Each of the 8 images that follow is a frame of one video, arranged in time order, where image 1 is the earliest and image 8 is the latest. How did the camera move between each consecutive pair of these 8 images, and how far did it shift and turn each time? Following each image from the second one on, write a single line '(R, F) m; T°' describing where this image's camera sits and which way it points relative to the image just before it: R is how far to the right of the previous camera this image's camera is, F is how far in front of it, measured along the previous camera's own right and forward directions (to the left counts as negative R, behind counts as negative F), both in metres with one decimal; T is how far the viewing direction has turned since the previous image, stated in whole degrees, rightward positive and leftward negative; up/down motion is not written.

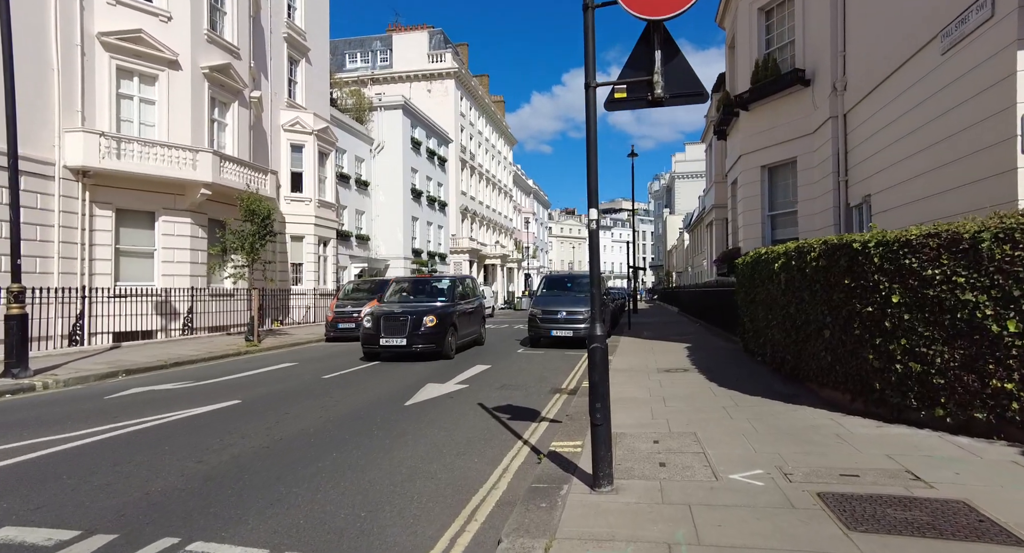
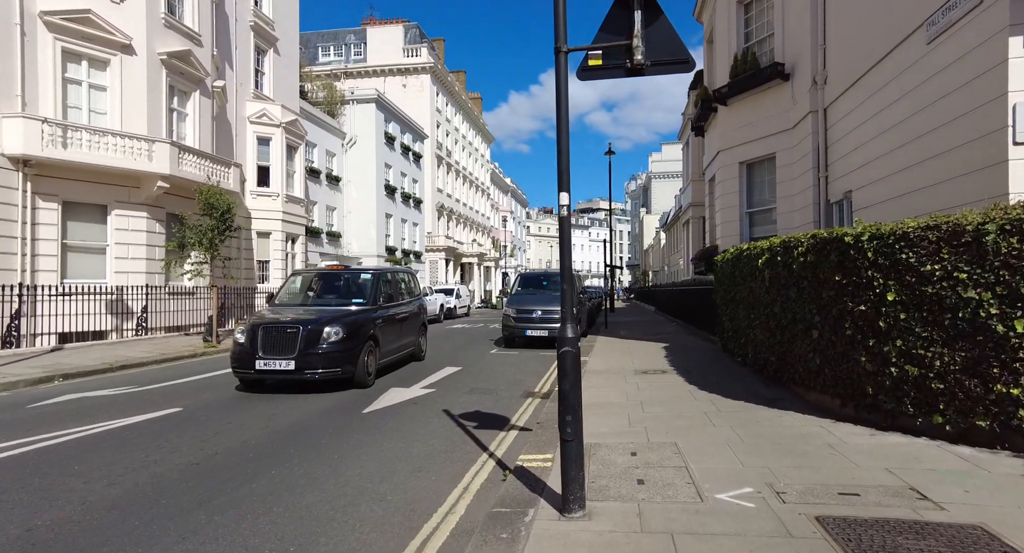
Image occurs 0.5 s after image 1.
(+0.1, +0.5) m; +2°
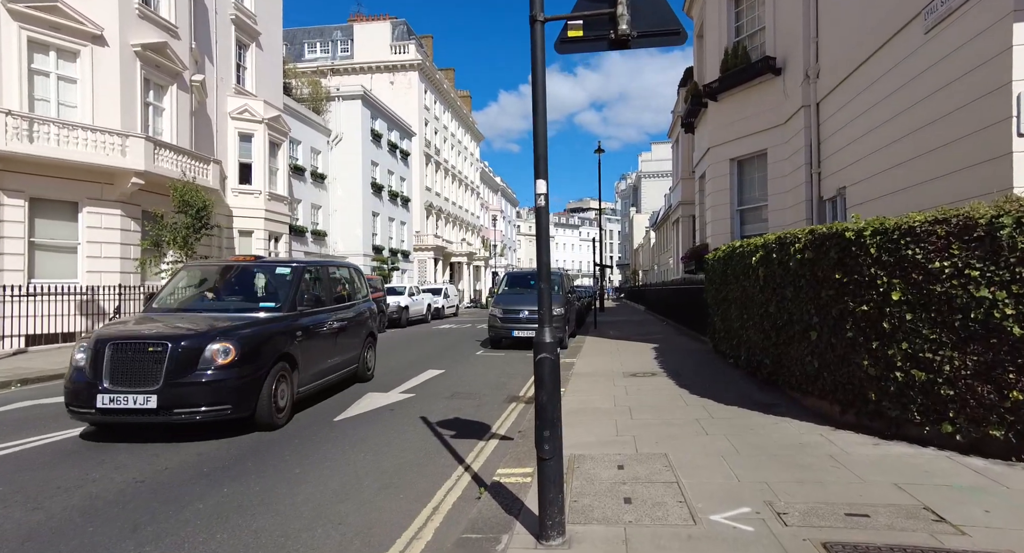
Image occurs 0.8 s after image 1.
(+0.1, +0.4) m; +1°
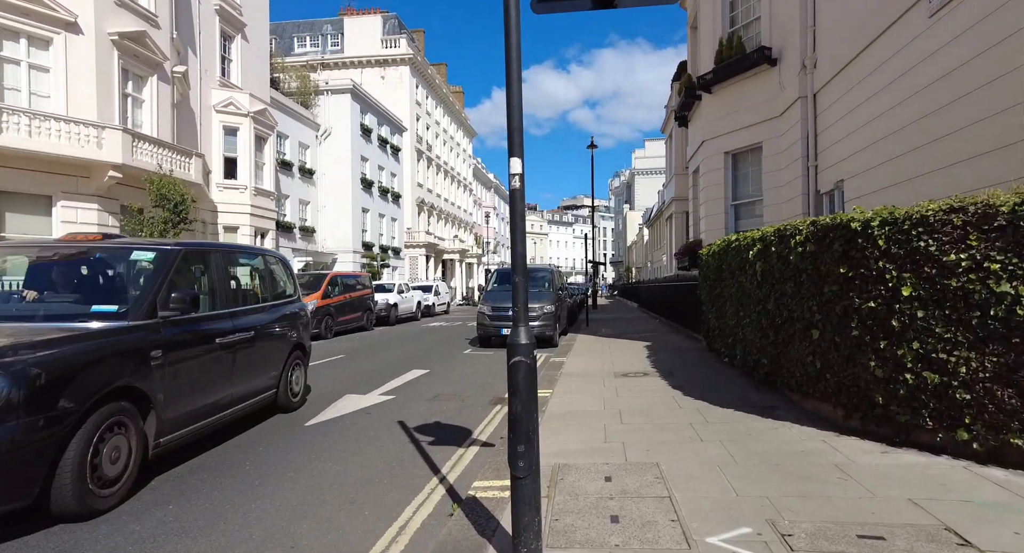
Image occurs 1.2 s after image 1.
(+0.1, +0.4) m; +1°
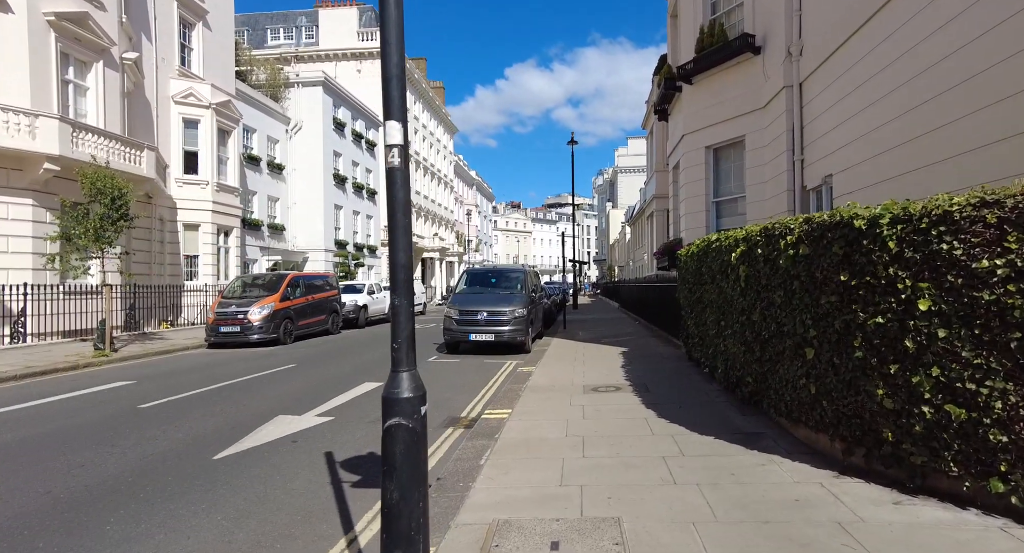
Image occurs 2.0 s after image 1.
(+0.3, +0.8) m; +2°
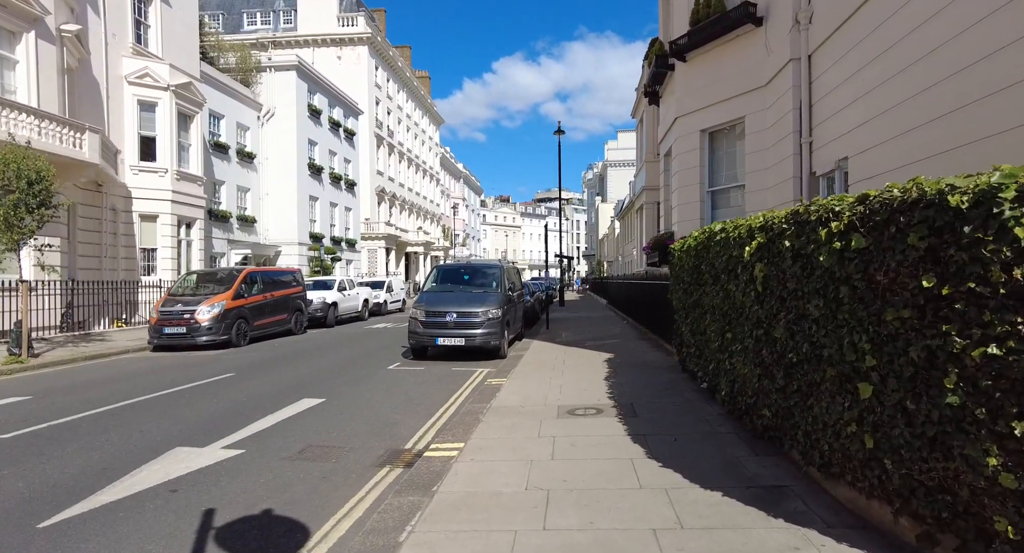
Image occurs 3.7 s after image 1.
(+0.3, +1.3) m; +1°
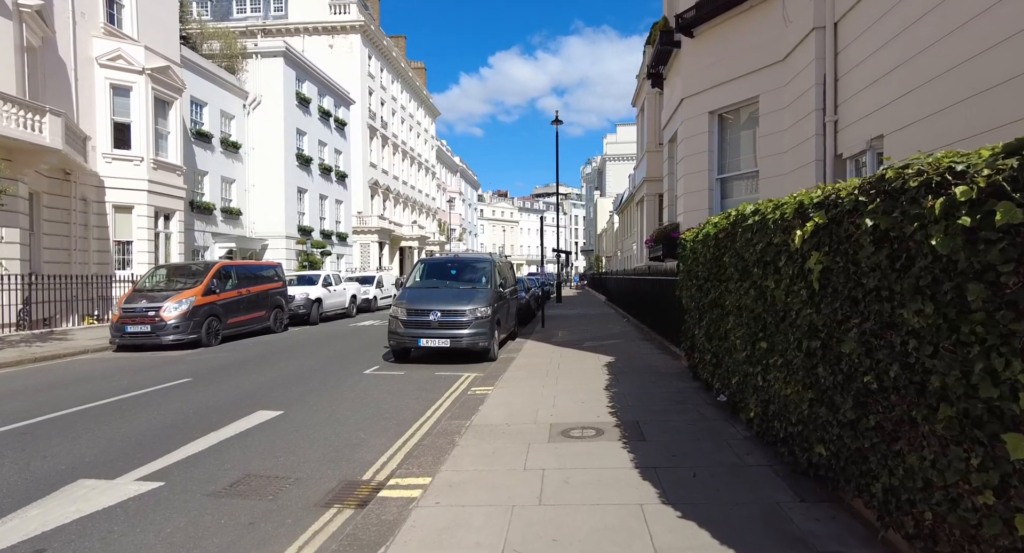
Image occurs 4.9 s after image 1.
(+0.1, +1.0) m; 0°
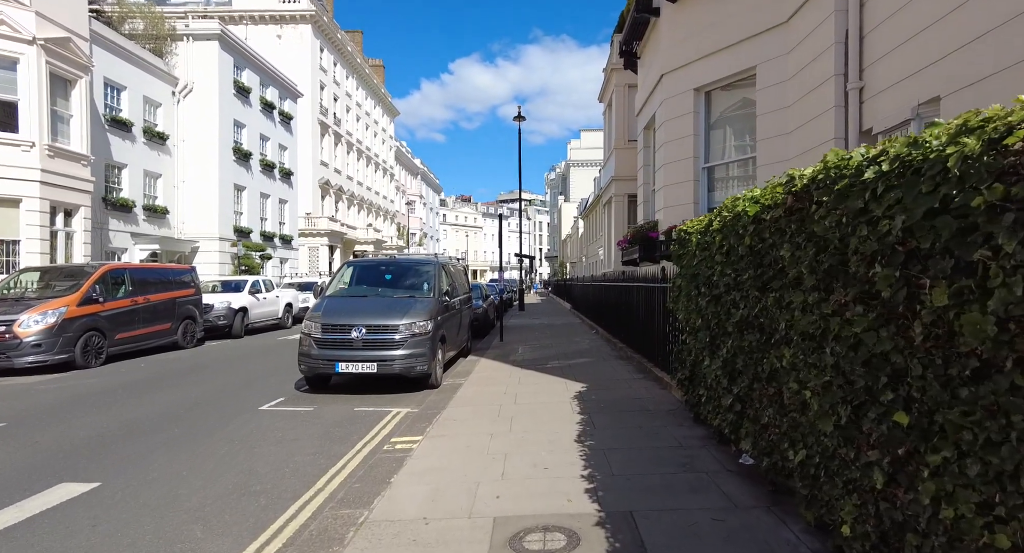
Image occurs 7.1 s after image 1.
(+0.2, +2.0) m; +4°
